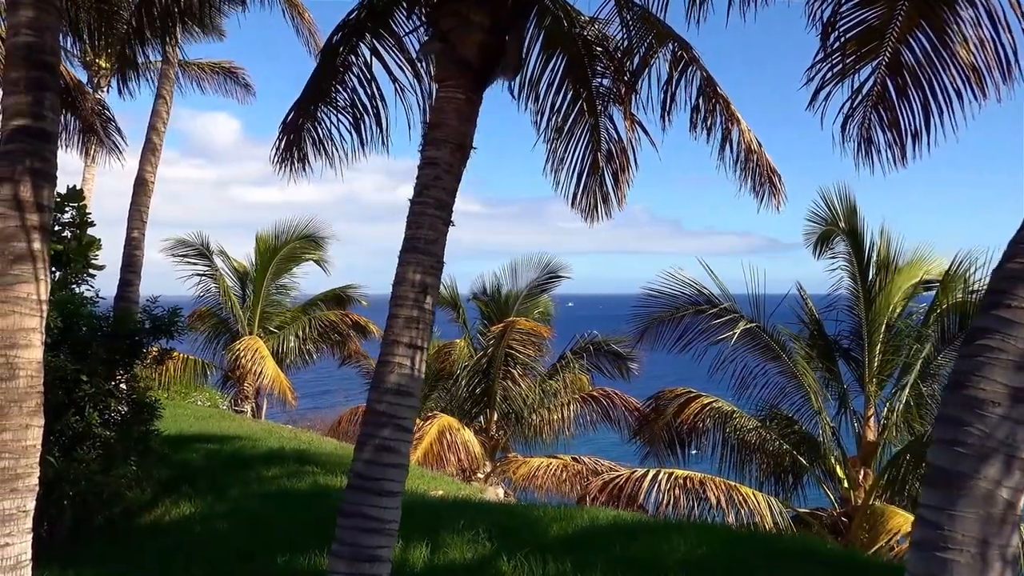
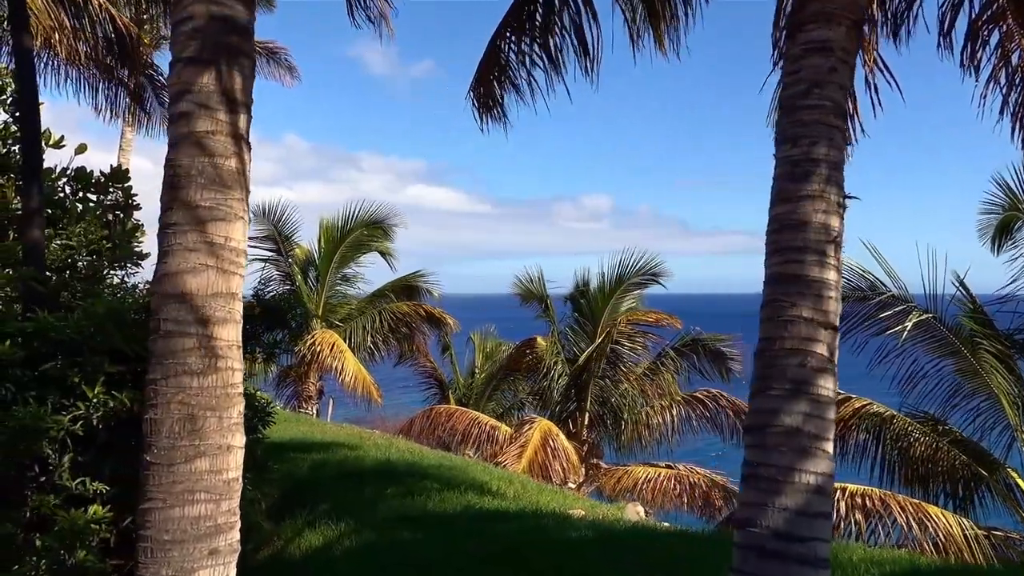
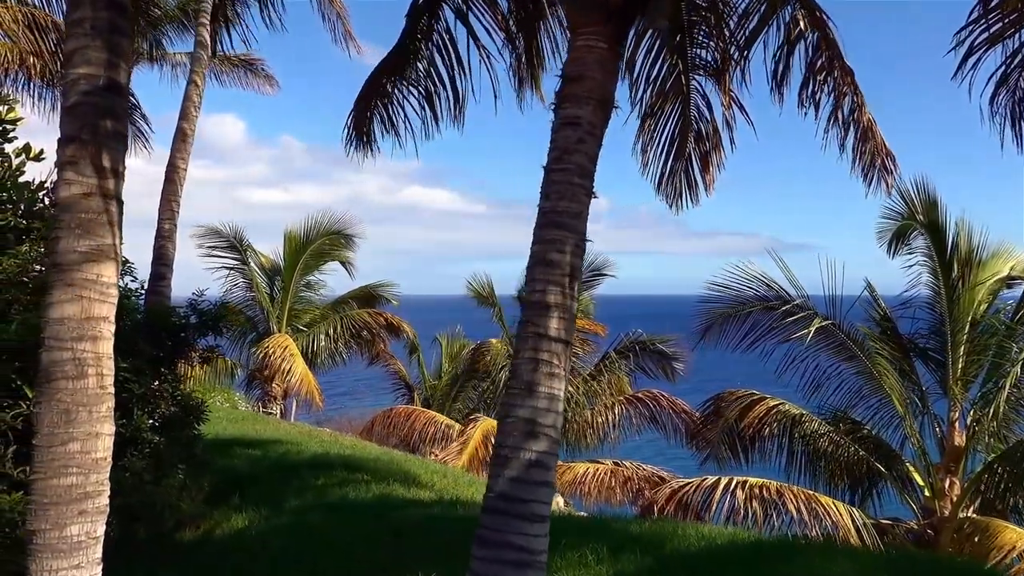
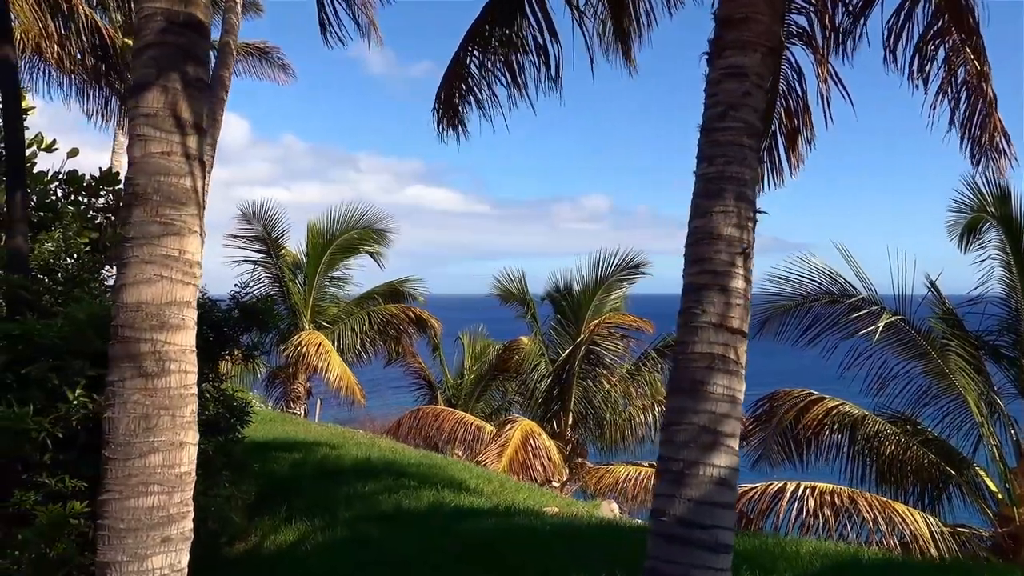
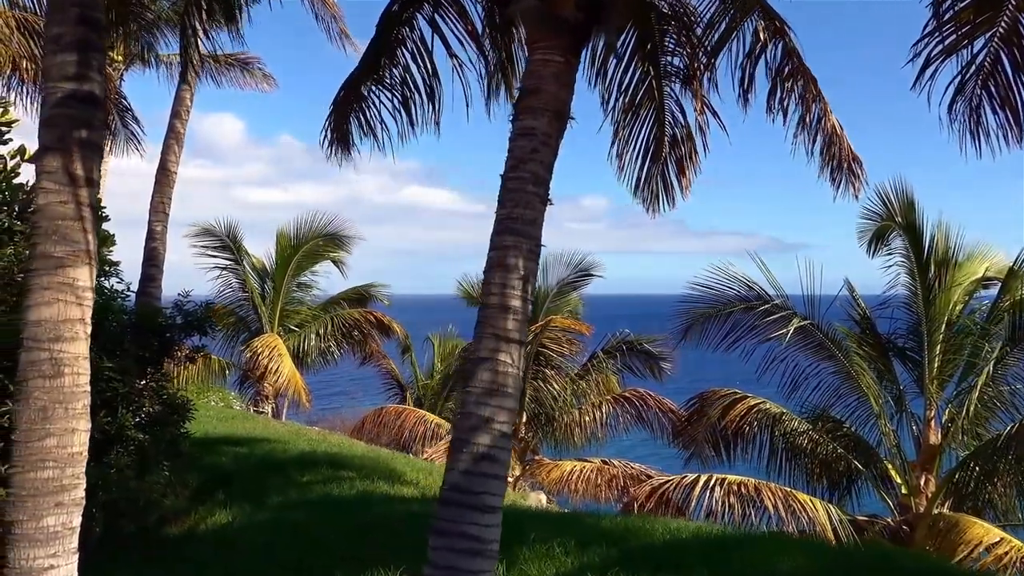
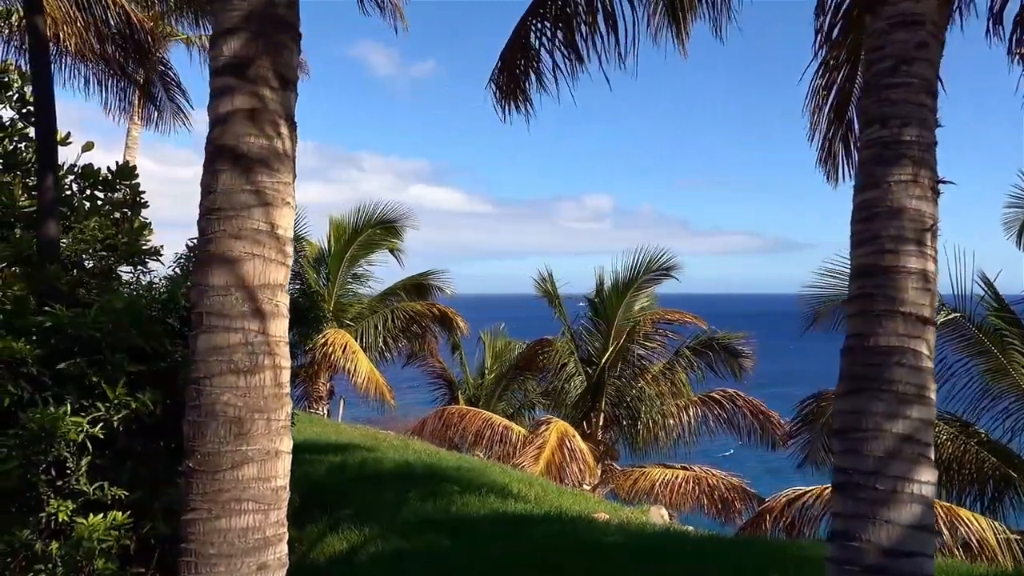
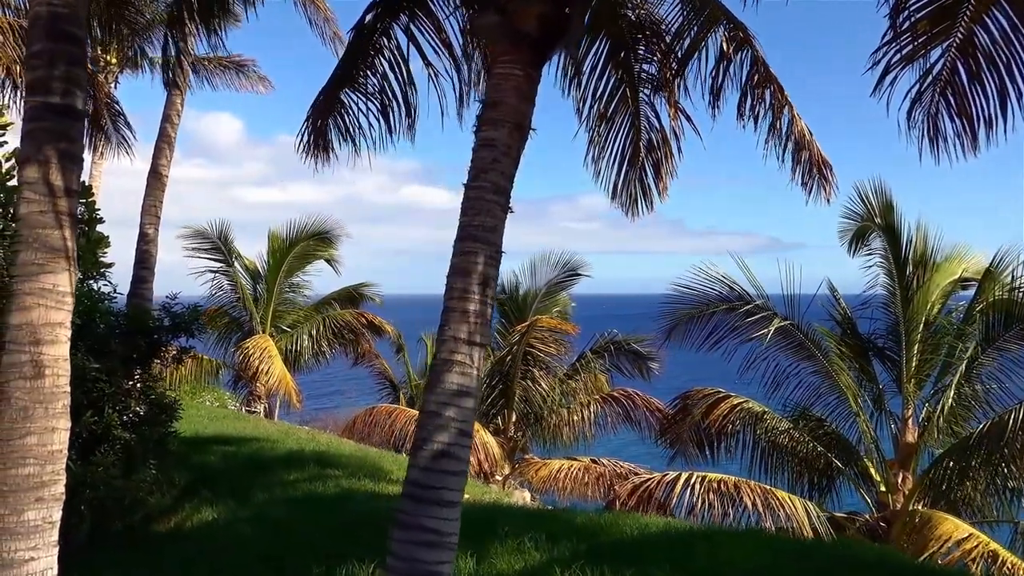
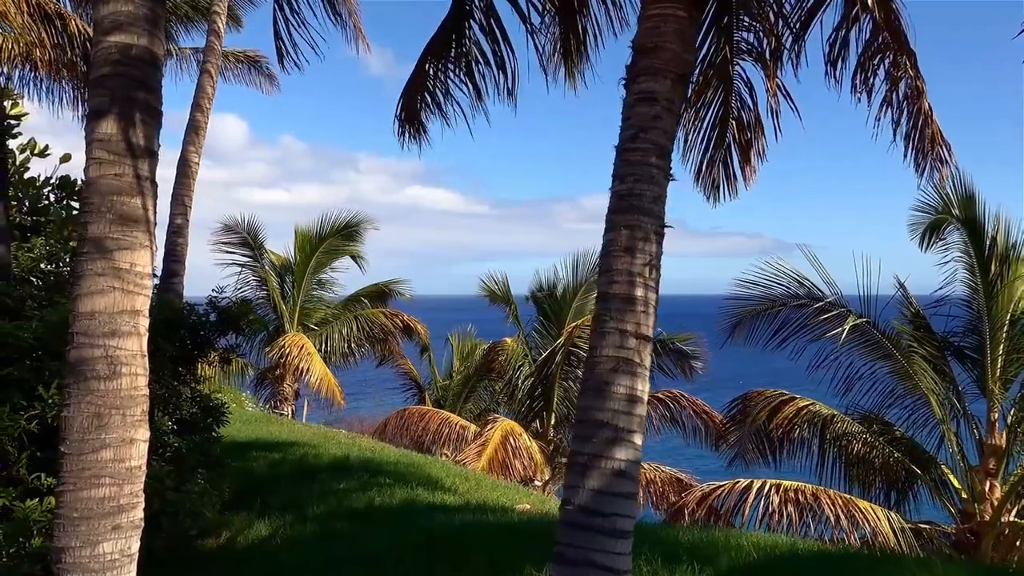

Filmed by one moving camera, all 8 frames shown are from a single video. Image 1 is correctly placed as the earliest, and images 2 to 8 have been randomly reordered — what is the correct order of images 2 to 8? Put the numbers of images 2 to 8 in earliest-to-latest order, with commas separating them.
7, 5, 3, 8, 4, 2, 6
